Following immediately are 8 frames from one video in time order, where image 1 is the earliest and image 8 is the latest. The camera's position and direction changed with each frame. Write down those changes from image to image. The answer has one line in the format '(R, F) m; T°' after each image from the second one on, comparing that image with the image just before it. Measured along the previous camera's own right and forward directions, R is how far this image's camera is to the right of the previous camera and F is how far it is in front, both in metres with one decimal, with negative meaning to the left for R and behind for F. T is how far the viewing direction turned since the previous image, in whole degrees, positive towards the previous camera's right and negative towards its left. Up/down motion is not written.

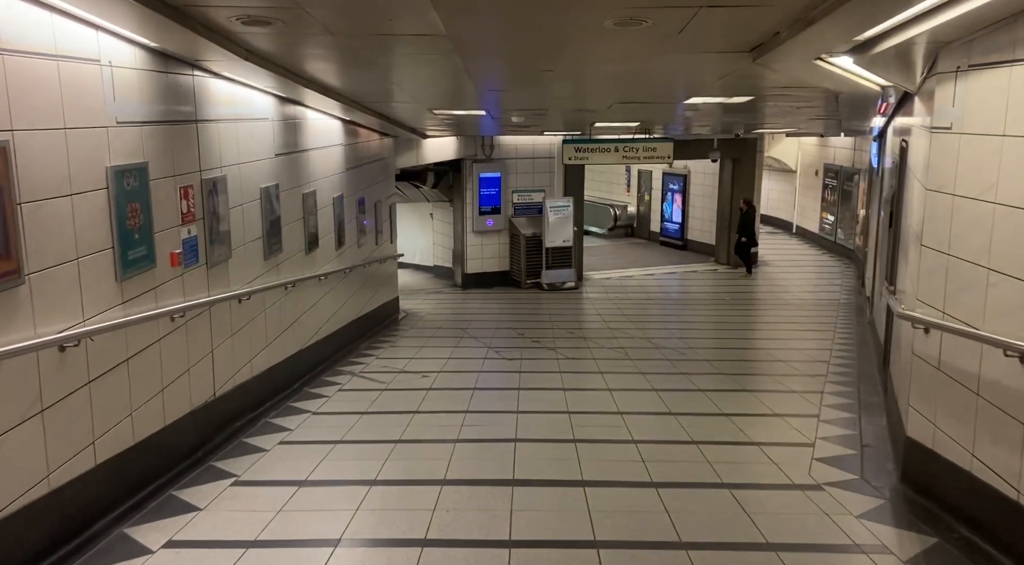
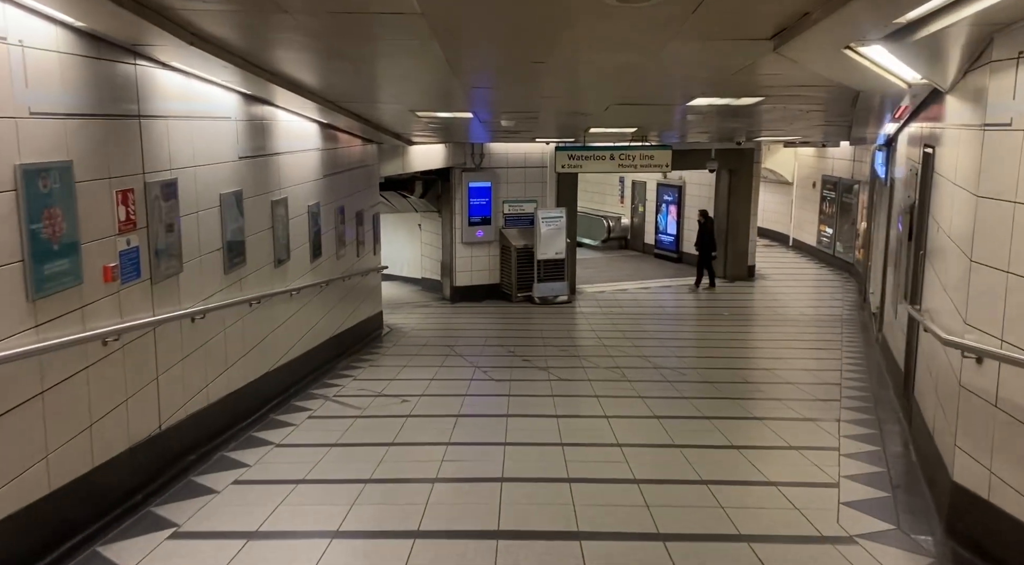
(0.0, +0.6) m; +1°
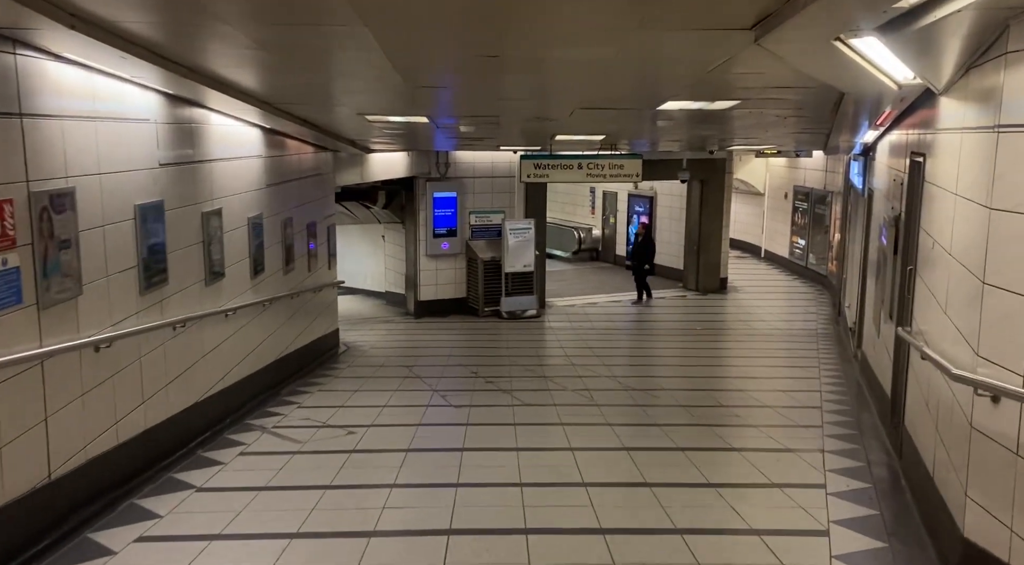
(+0.1, +0.5) m; +2°
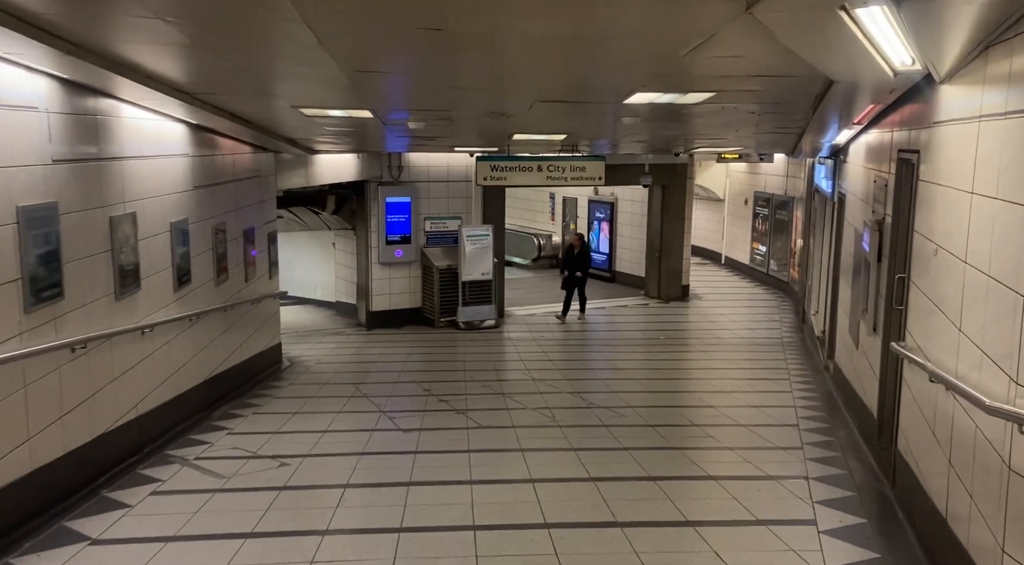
(0.0, +0.6) m; +3°
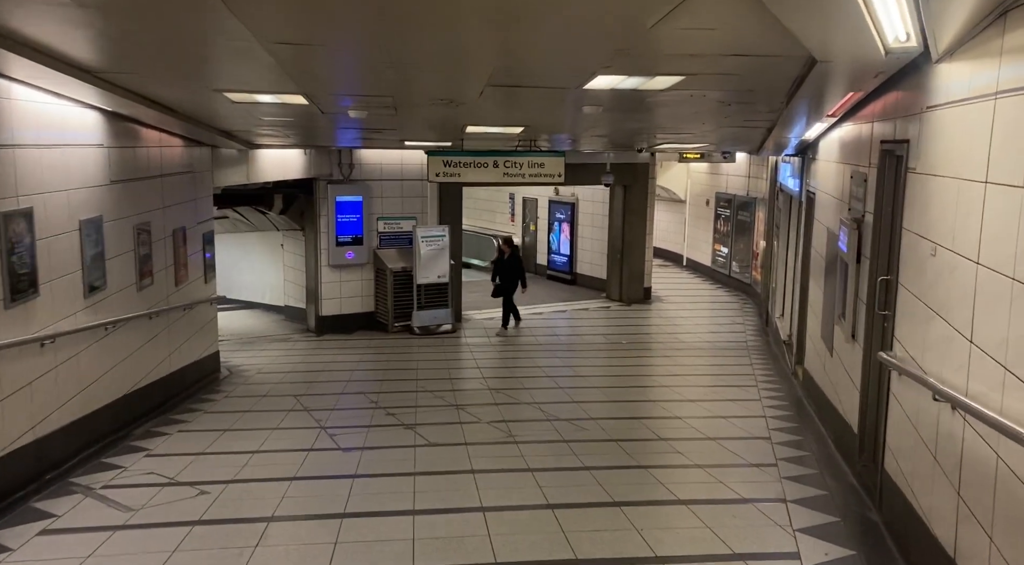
(+0.1, +0.5) m; +3°
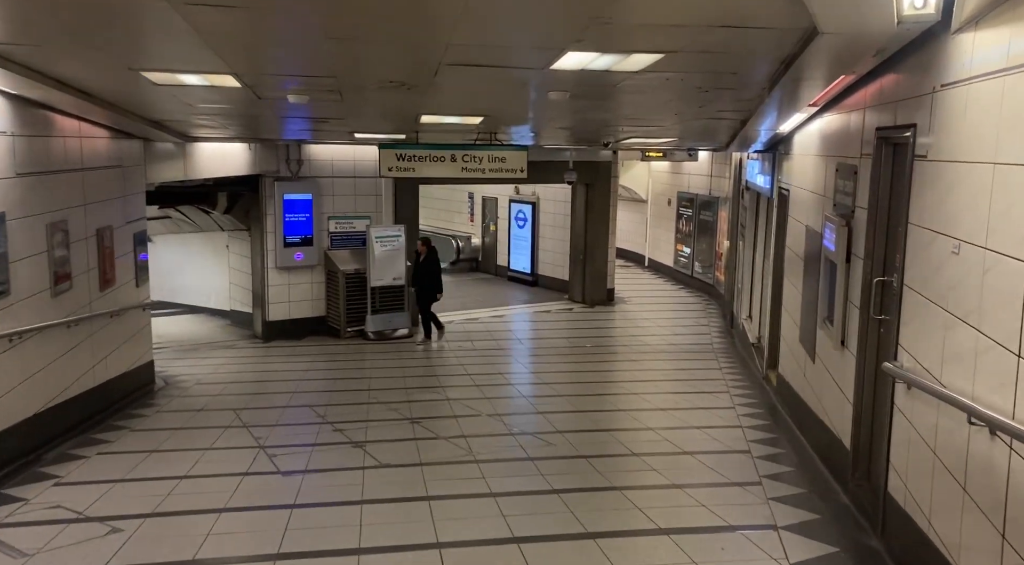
(0.0, +0.5) m; +3°
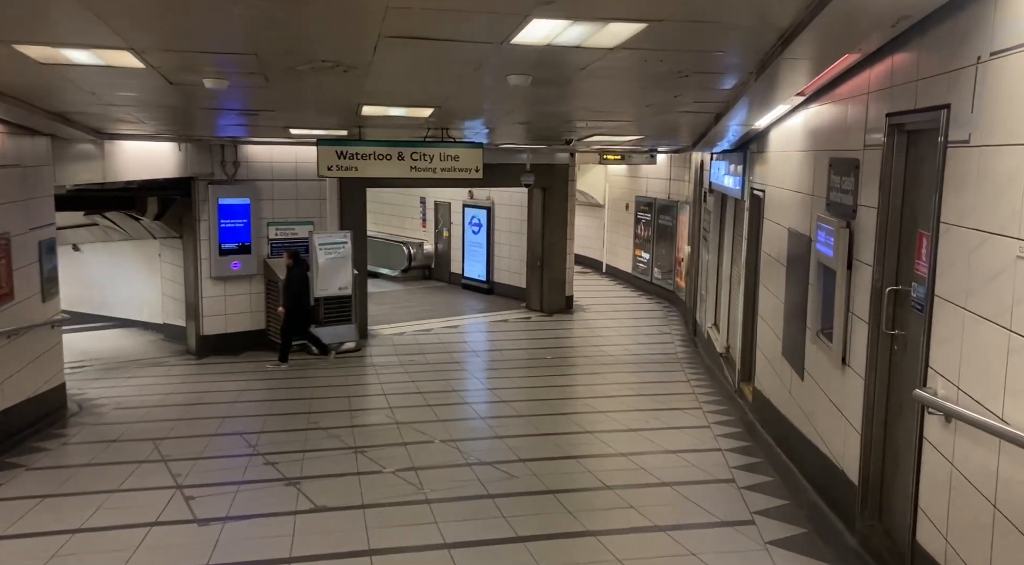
(0.0, +0.7) m; +3°
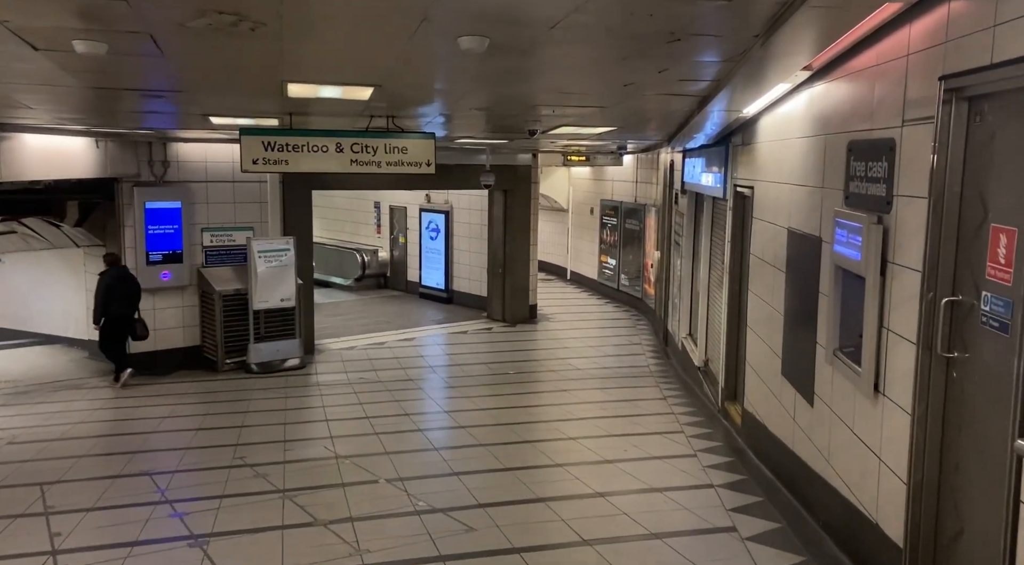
(0.0, +0.9) m; +3°
